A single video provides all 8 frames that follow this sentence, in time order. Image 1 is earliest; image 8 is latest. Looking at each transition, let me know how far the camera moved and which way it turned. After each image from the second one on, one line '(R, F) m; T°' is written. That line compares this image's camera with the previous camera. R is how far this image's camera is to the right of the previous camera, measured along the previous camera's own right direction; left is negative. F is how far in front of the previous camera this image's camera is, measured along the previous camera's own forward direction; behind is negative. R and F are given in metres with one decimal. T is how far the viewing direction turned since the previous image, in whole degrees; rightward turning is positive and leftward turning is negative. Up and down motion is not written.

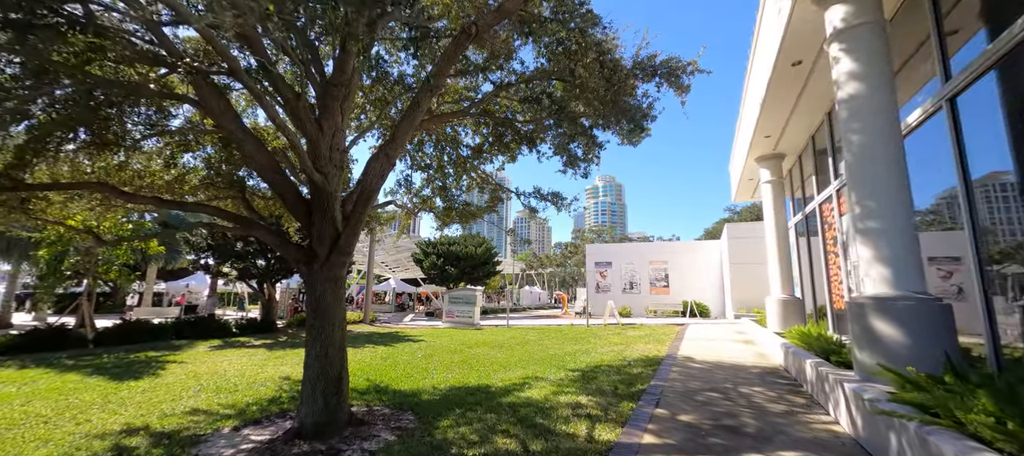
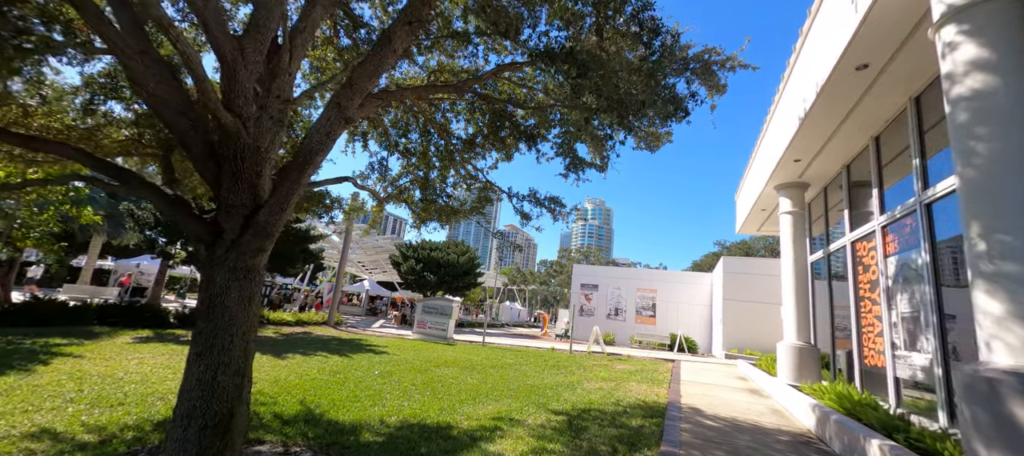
(0.0, +1.2) m; +2°
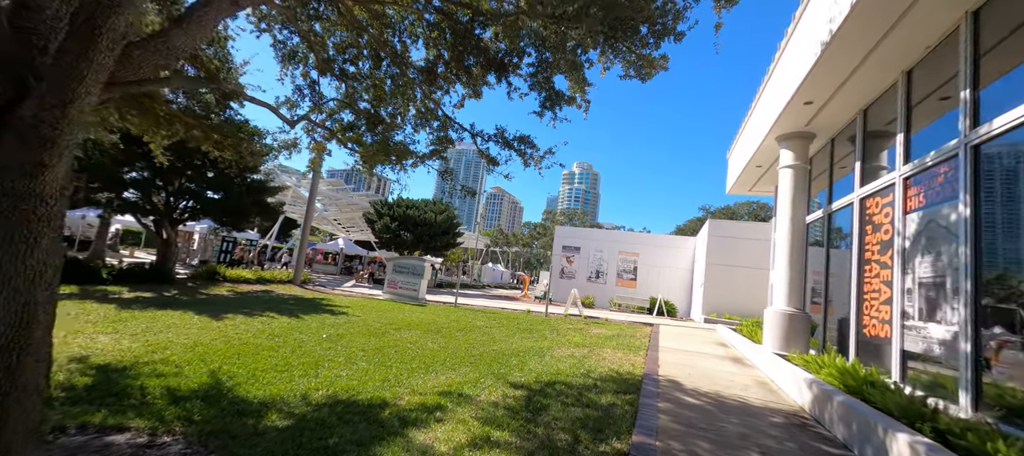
(+0.4, +1.0) m; +2°
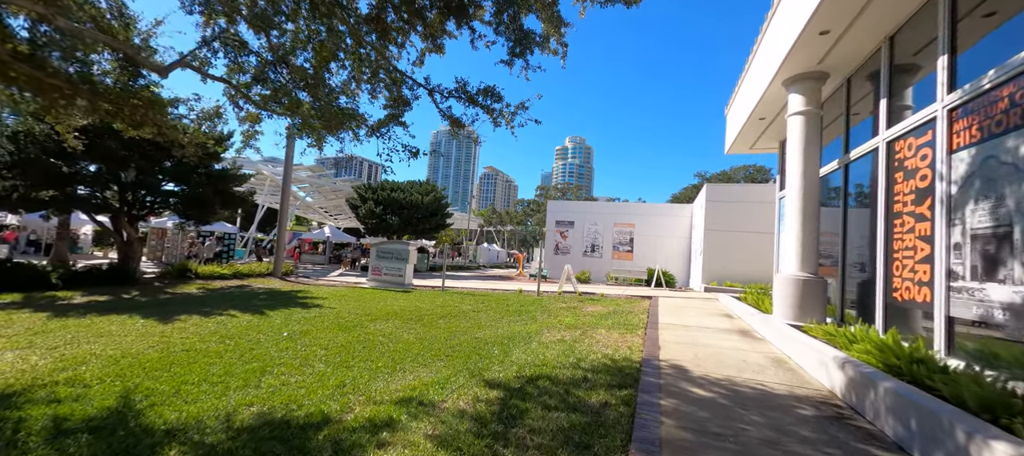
(+0.3, +0.9) m; 0°
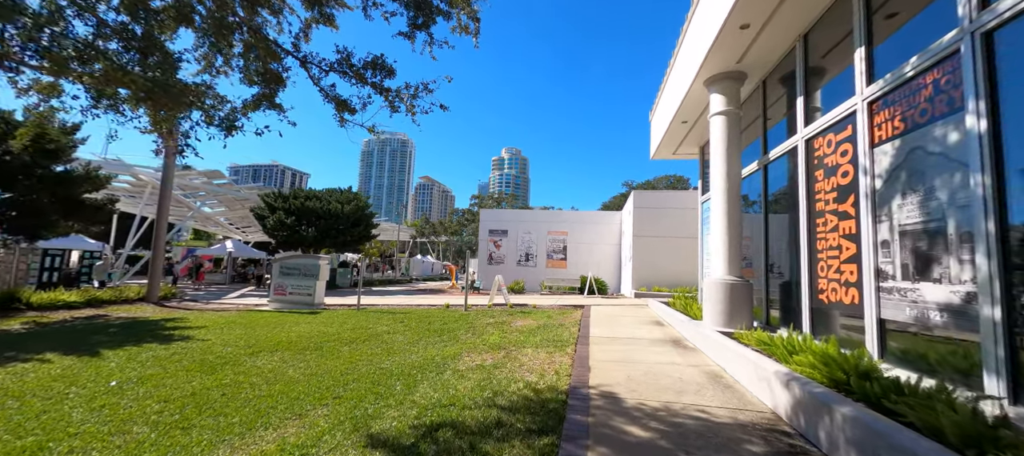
(+0.4, +0.8) m; +9°
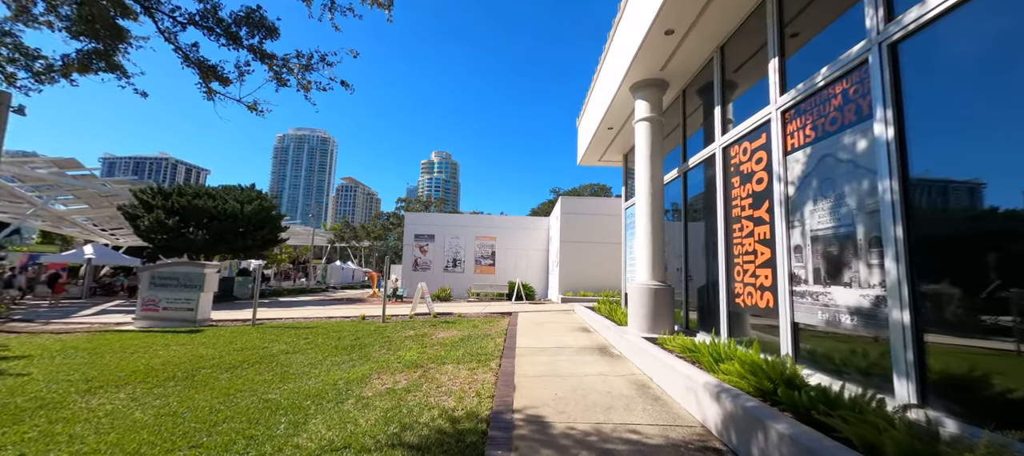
(+0.1, +0.5) m; +11°
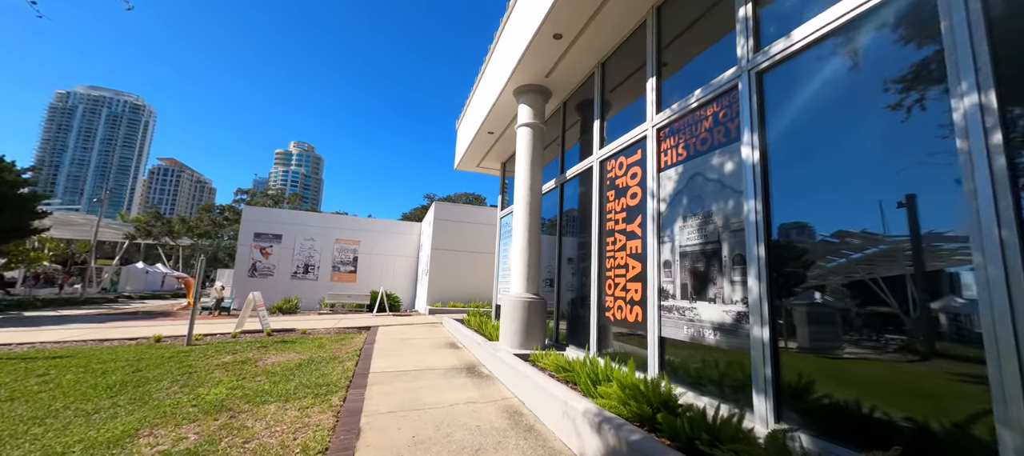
(+0.1, +0.7) m; +19°
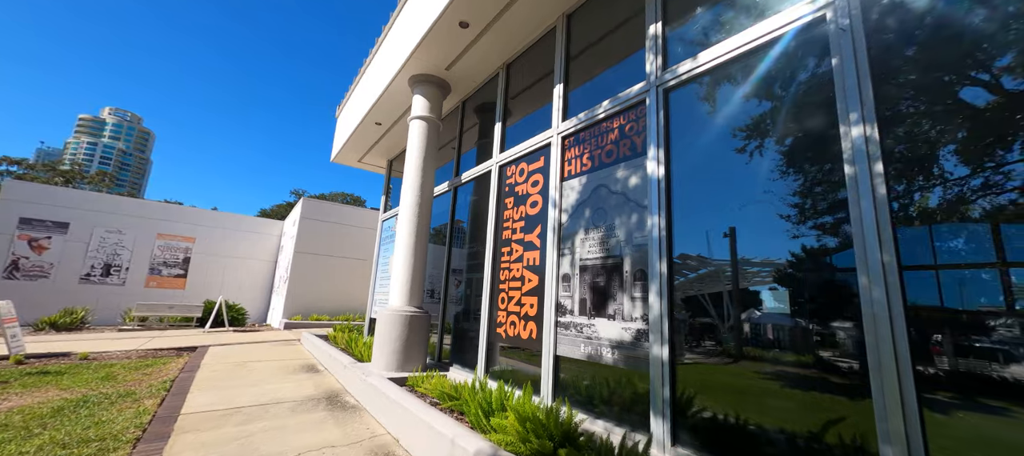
(0.0, +0.5) m; +18°
